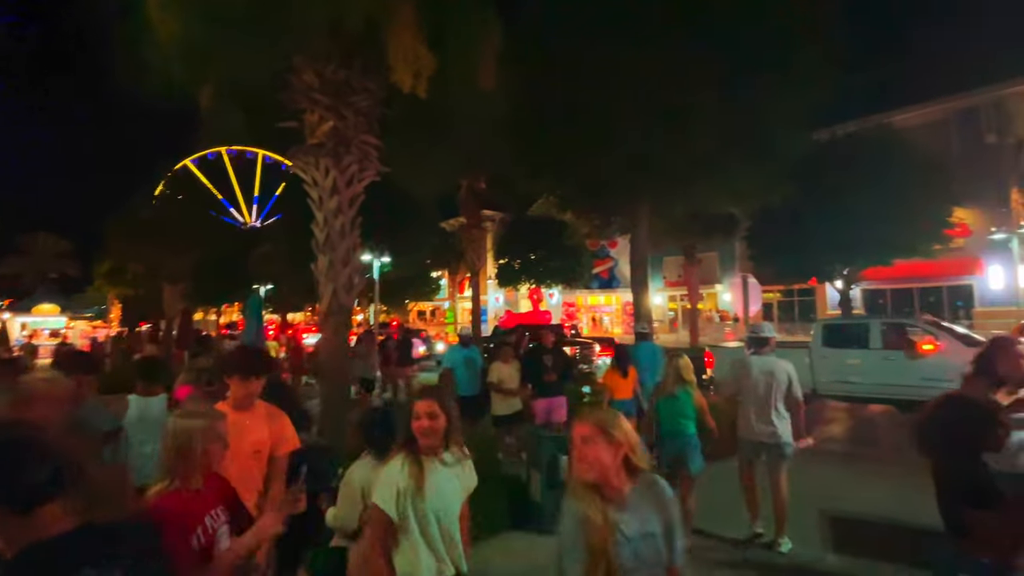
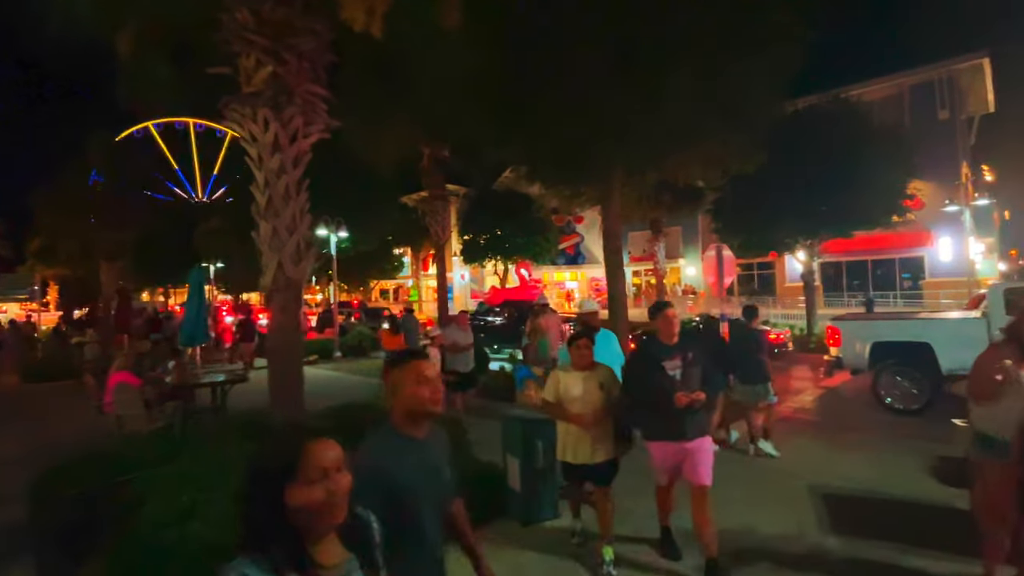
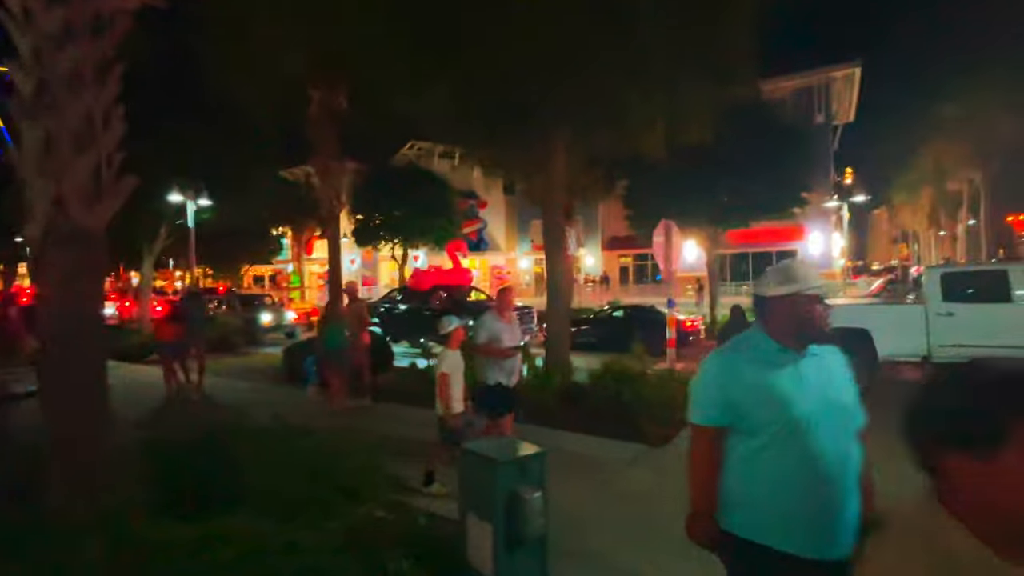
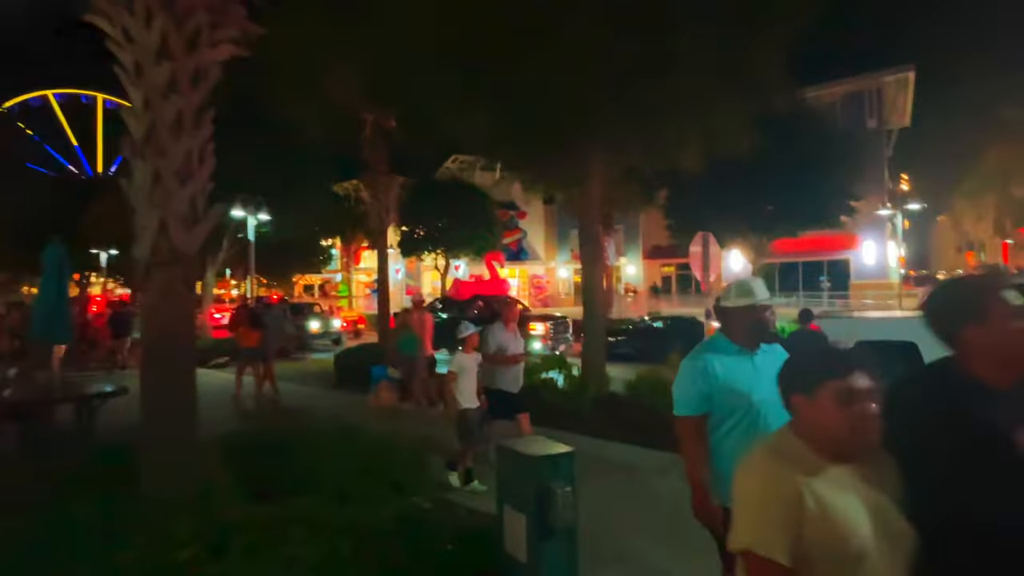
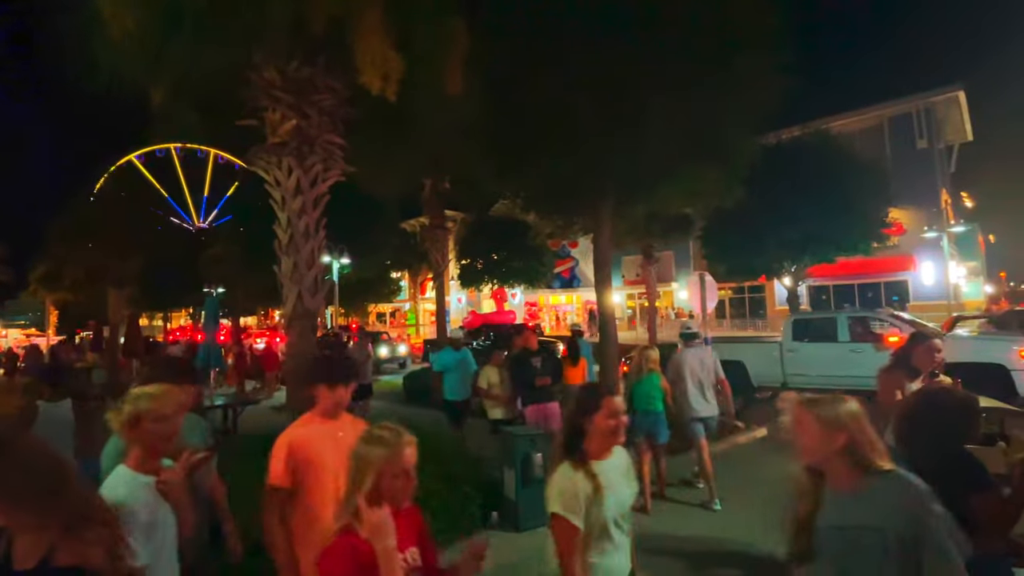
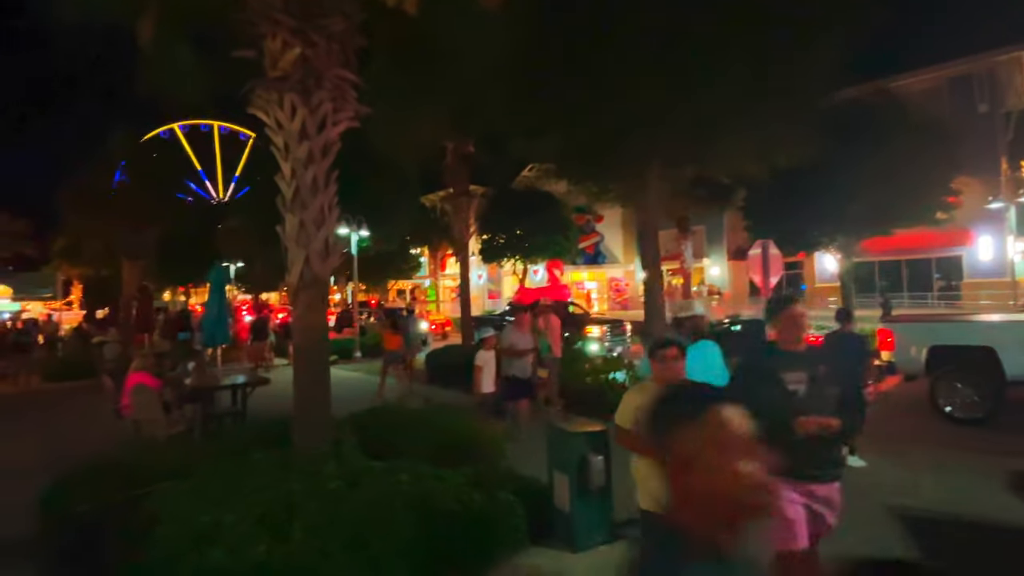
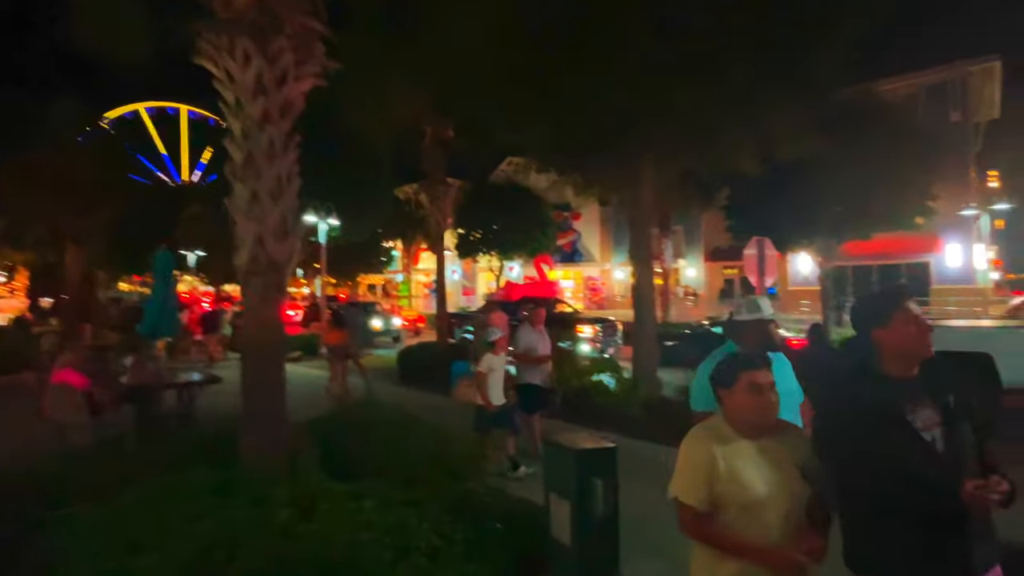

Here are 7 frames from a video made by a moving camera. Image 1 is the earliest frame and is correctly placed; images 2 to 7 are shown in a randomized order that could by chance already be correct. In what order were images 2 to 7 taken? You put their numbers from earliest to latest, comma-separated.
5, 2, 6, 7, 4, 3
